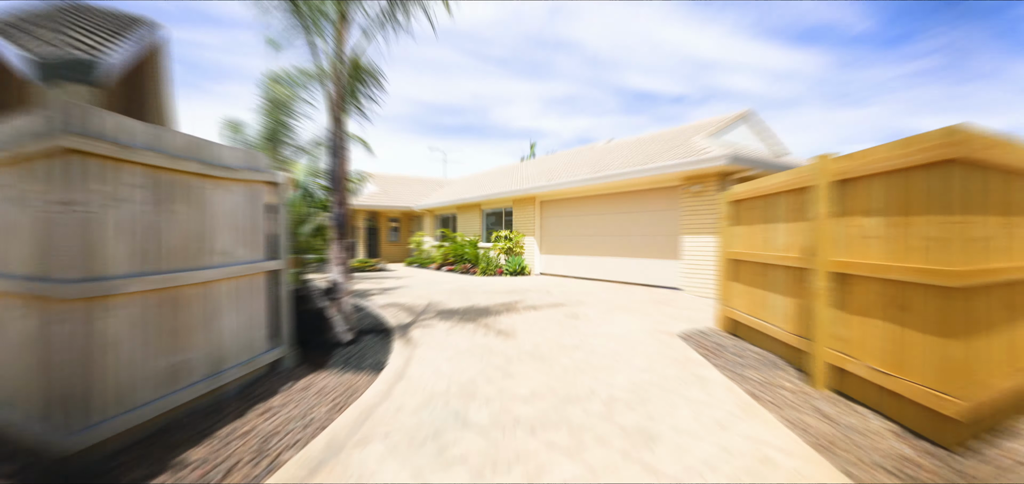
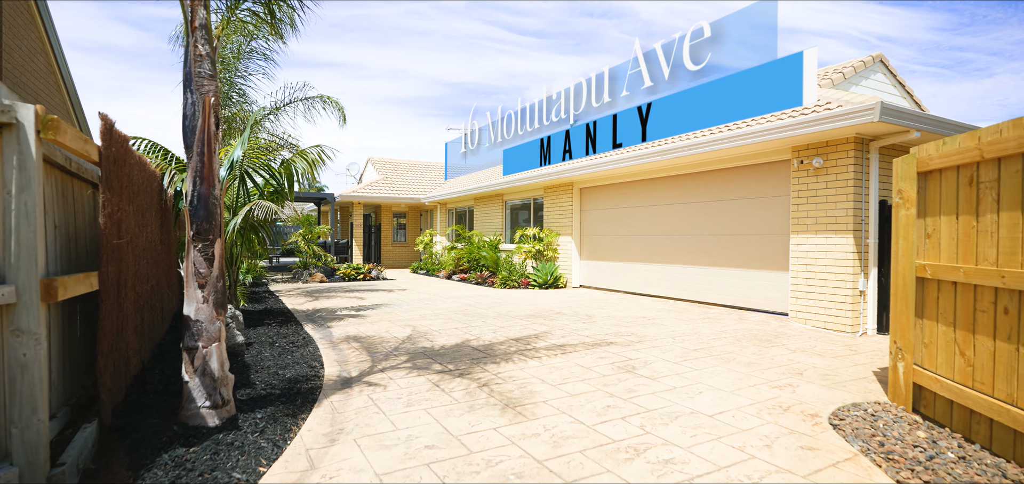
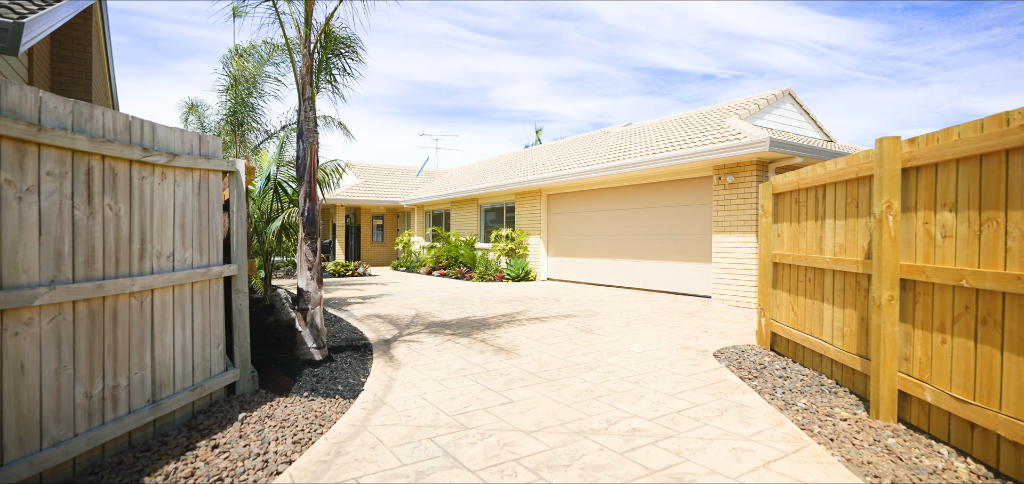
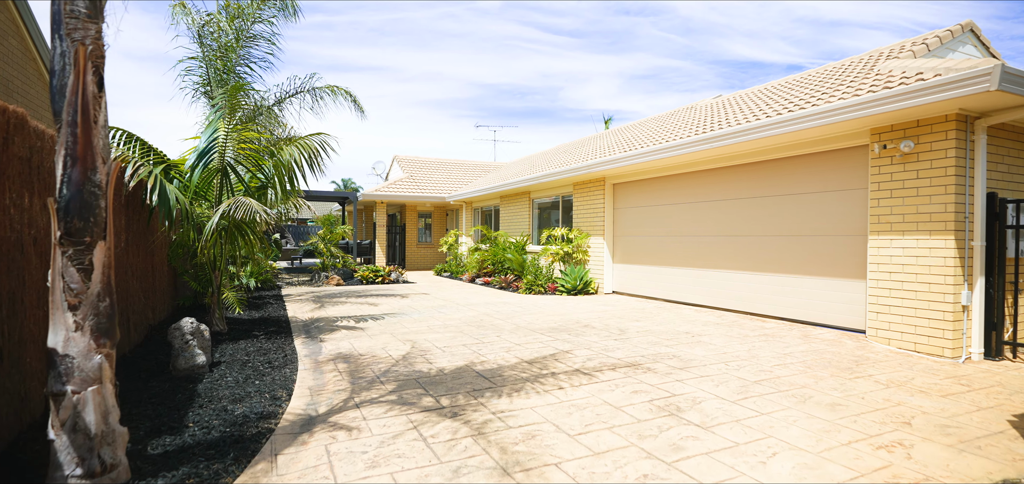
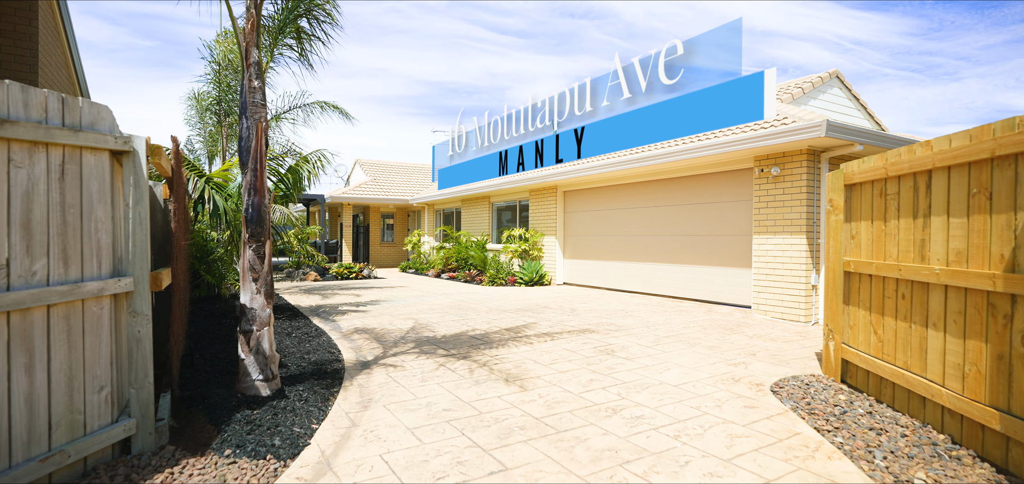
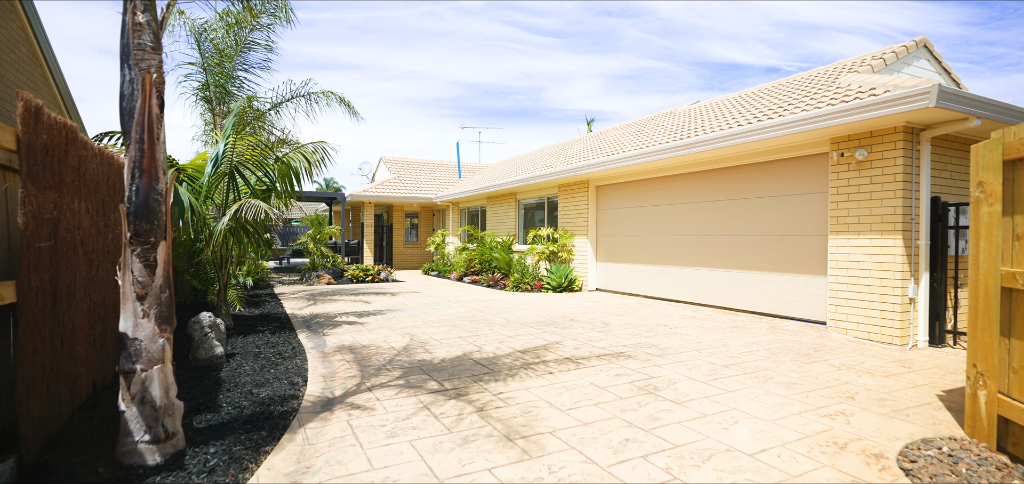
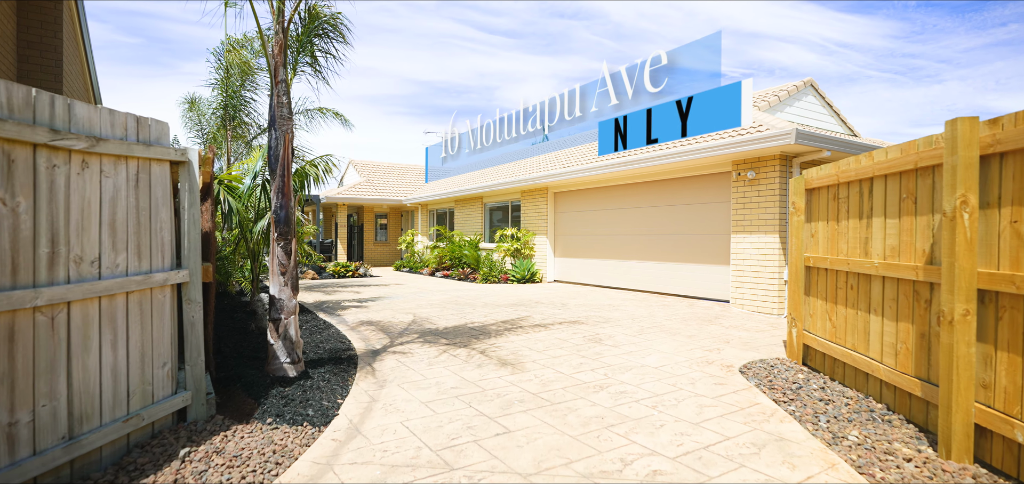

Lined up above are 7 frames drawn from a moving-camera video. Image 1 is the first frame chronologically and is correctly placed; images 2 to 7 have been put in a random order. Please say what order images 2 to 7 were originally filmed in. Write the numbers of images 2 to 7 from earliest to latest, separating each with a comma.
3, 7, 5, 2, 6, 4
